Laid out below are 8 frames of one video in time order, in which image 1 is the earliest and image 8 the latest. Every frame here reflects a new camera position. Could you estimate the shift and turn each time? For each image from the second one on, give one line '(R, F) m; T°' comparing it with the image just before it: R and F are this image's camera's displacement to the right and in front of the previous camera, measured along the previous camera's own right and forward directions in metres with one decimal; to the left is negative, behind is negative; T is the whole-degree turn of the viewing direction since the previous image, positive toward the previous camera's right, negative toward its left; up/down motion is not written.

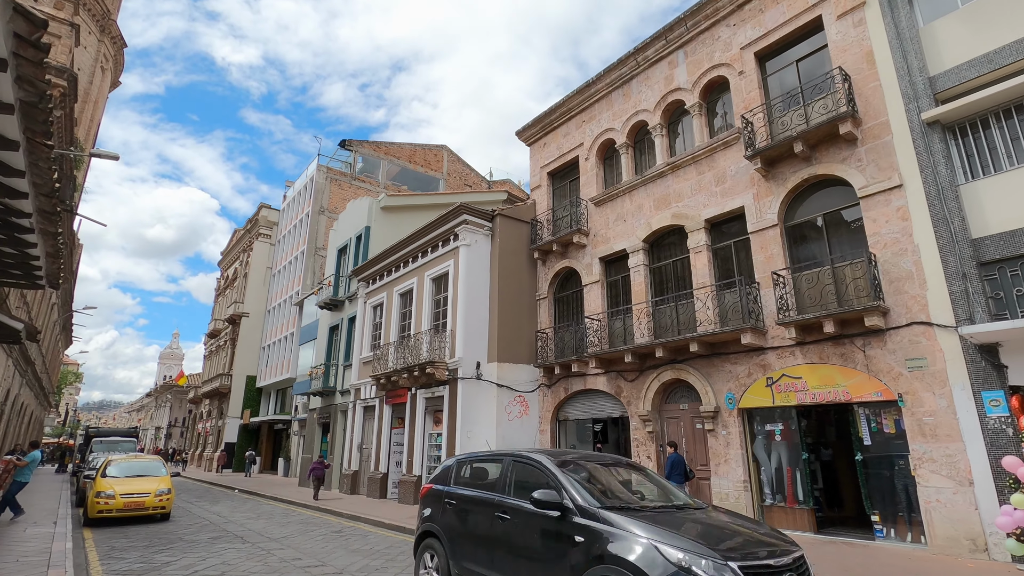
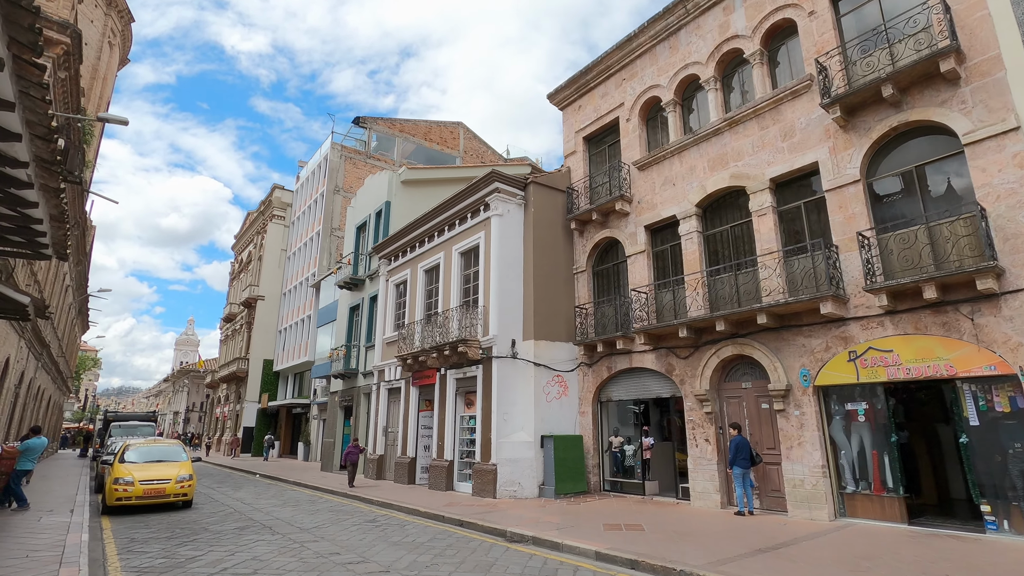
(-0.8, +1.1) m; -1°
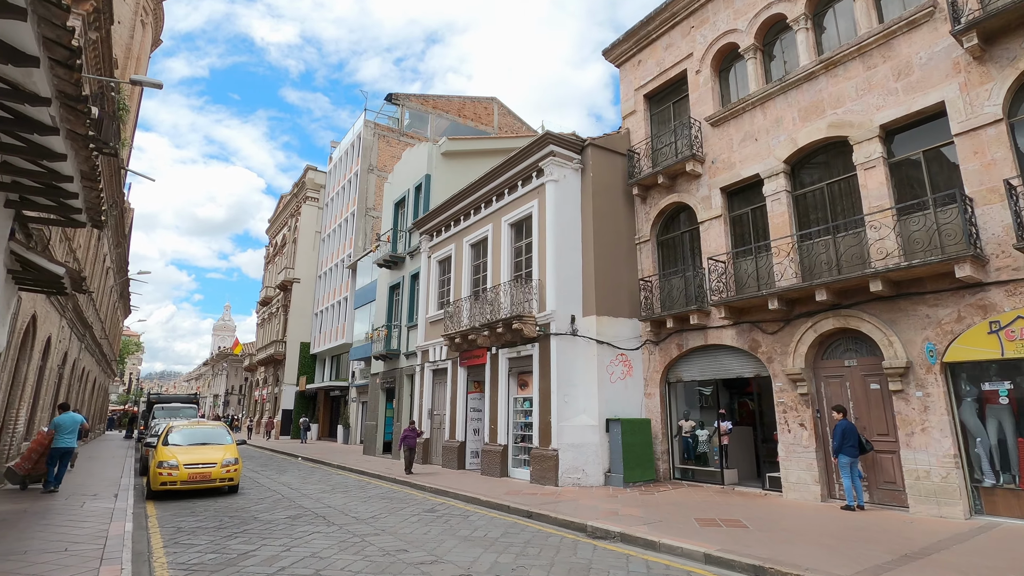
(-0.8, +1.2) m; -3°
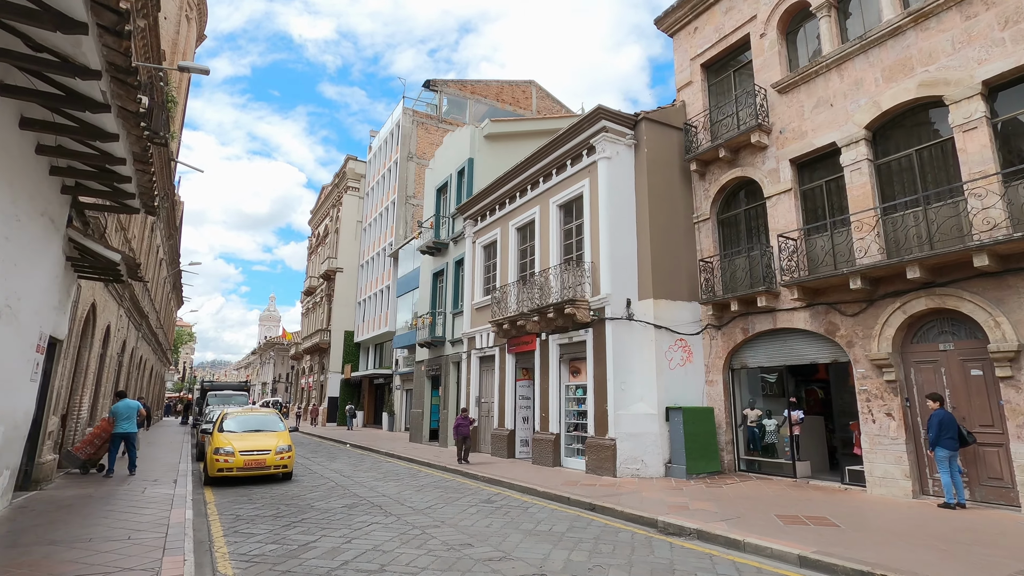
(-0.4, +0.5) m; -4°
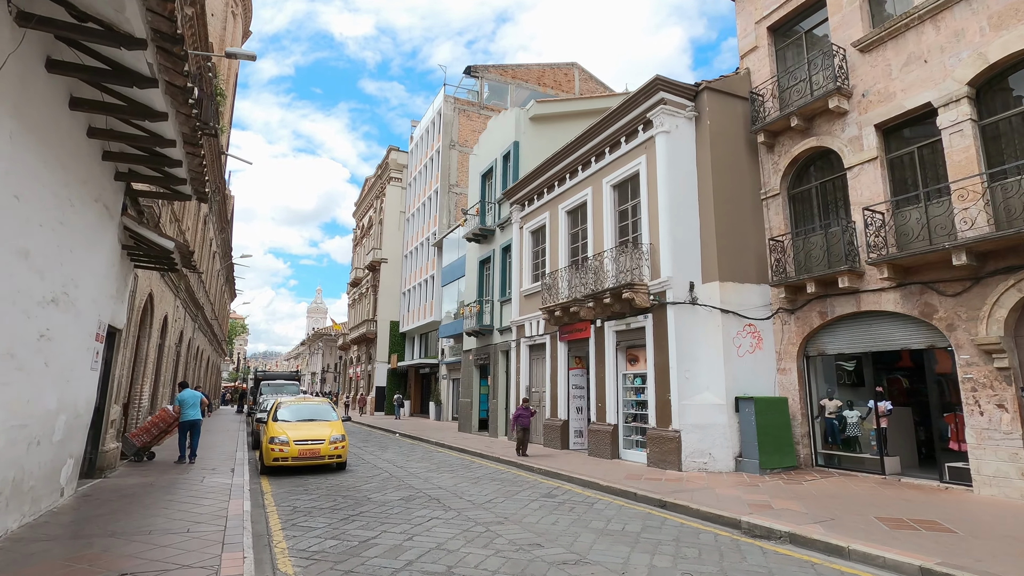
(-0.3, +0.6) m; -4°
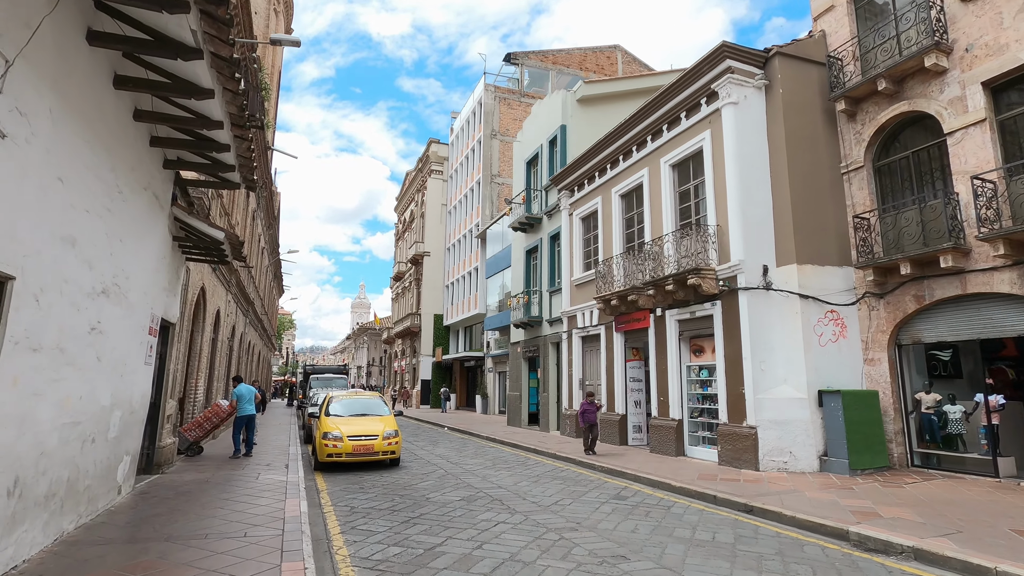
(-0.4, +0.6) m; -4°
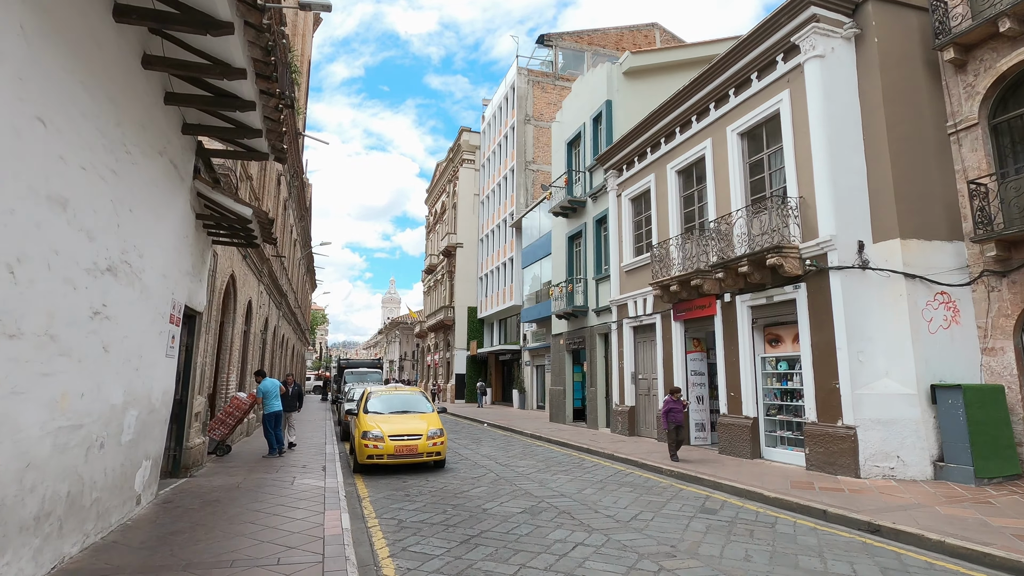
(-0.5, +1.2) m; -3°
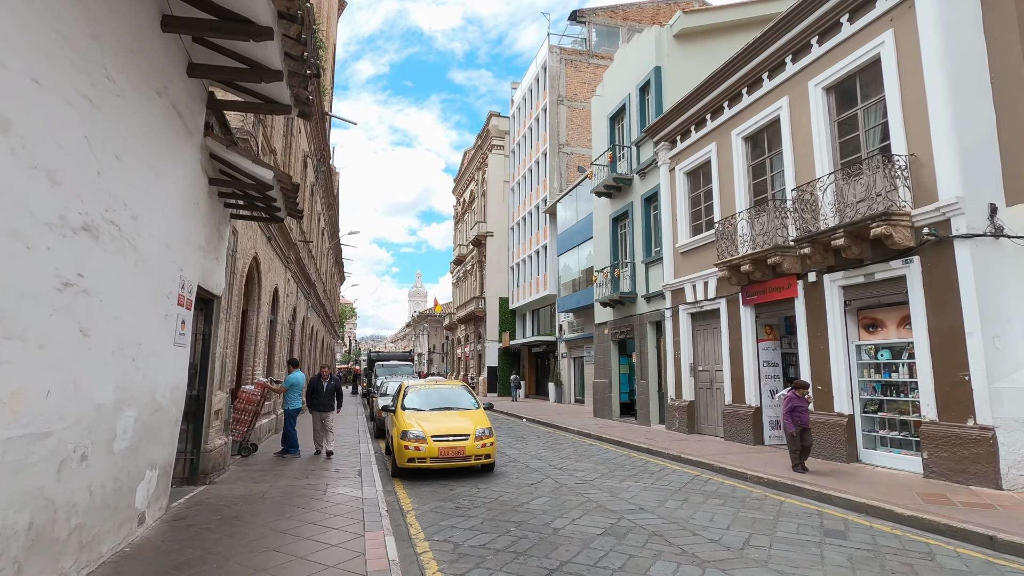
(-0.5, +1.3) m; -3°
